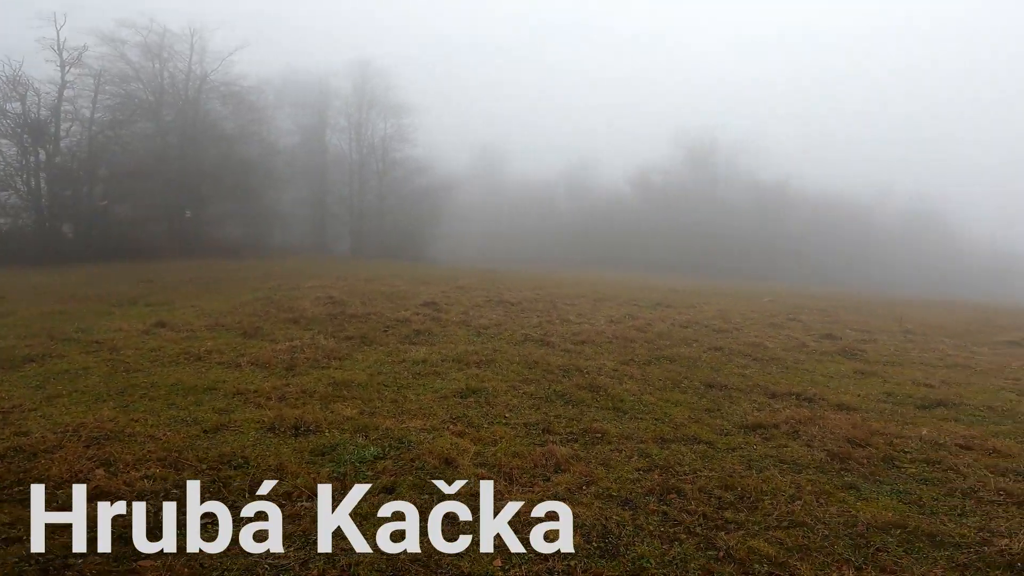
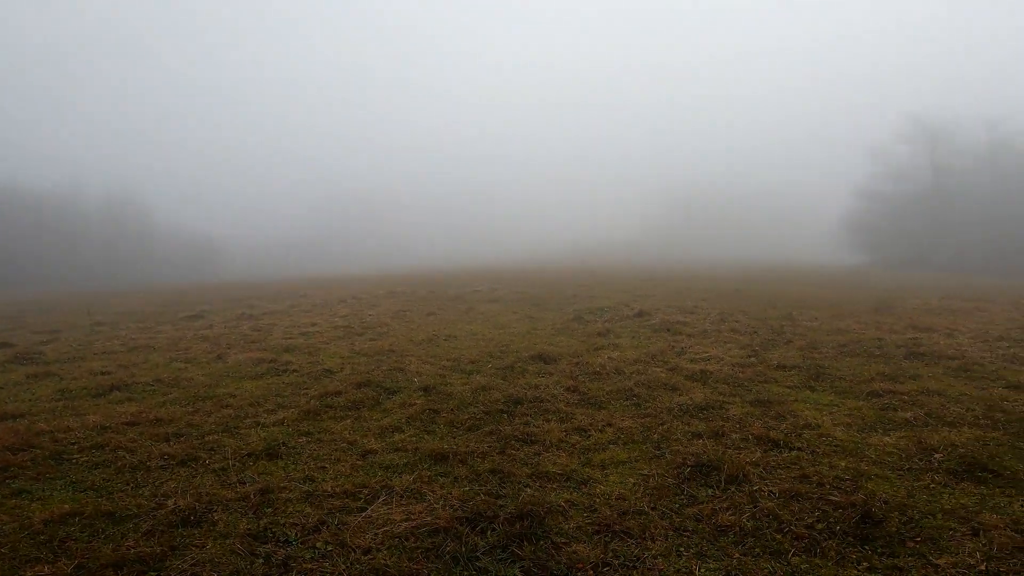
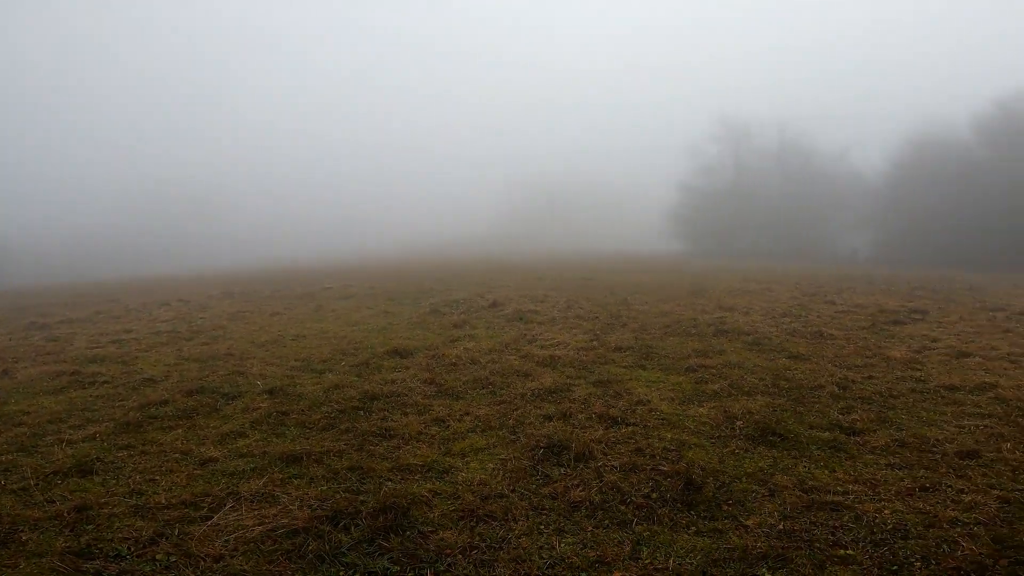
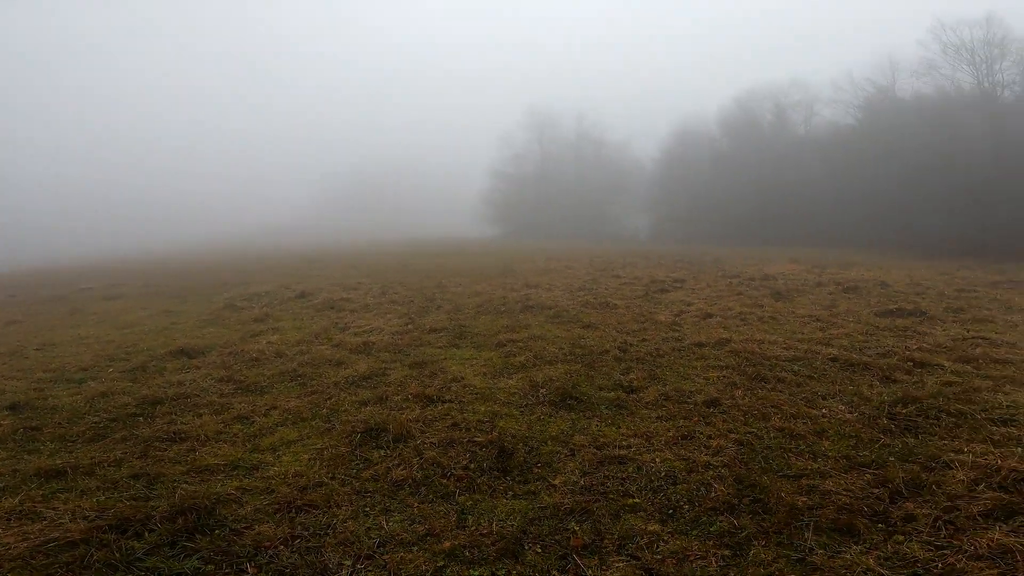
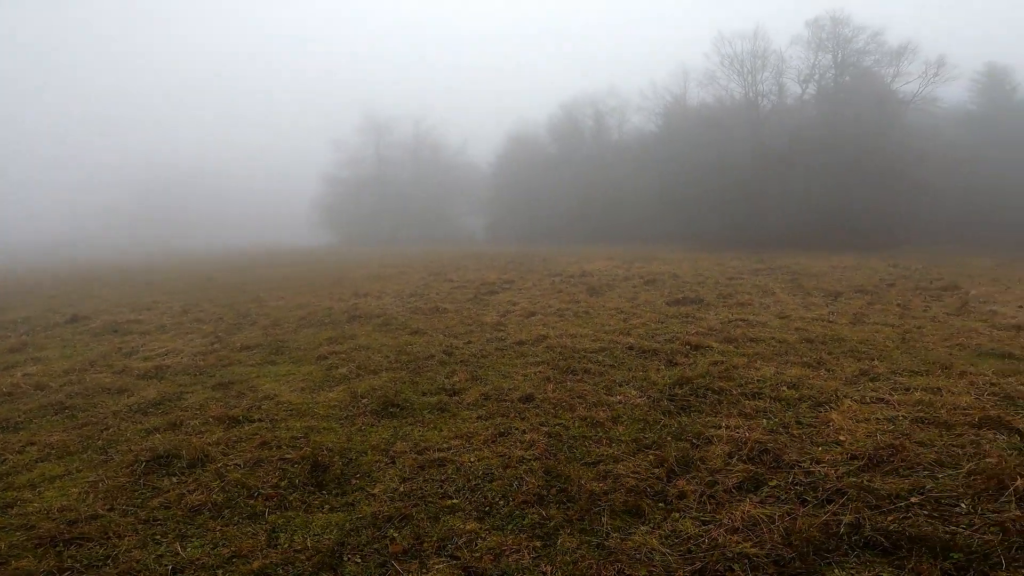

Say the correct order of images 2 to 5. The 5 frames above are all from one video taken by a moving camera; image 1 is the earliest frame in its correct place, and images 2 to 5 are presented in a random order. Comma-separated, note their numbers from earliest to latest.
2, 3, 4, 5
